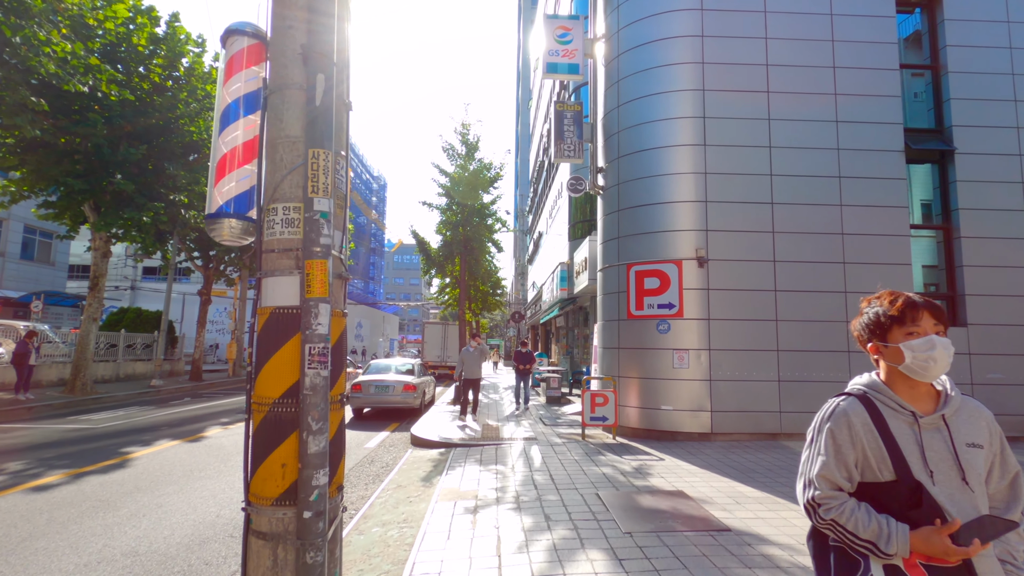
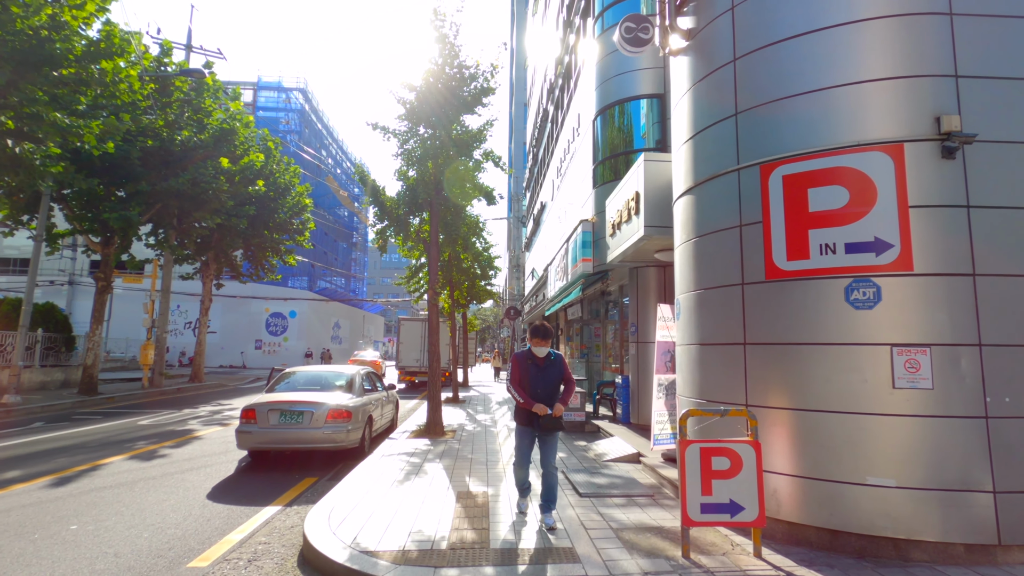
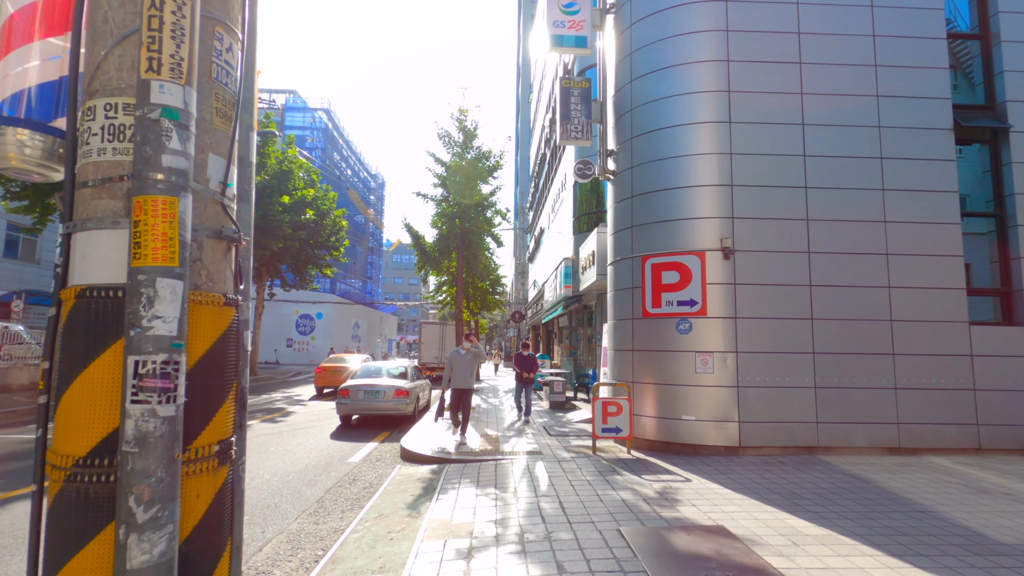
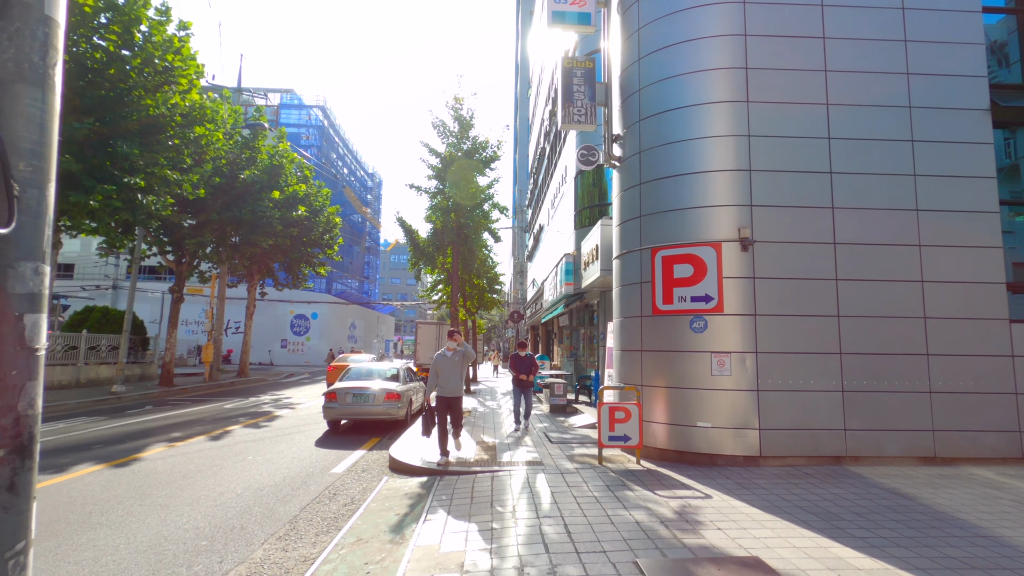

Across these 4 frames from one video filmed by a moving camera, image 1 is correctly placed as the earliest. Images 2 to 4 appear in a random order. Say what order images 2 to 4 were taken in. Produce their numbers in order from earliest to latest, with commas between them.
3, 4, 2
